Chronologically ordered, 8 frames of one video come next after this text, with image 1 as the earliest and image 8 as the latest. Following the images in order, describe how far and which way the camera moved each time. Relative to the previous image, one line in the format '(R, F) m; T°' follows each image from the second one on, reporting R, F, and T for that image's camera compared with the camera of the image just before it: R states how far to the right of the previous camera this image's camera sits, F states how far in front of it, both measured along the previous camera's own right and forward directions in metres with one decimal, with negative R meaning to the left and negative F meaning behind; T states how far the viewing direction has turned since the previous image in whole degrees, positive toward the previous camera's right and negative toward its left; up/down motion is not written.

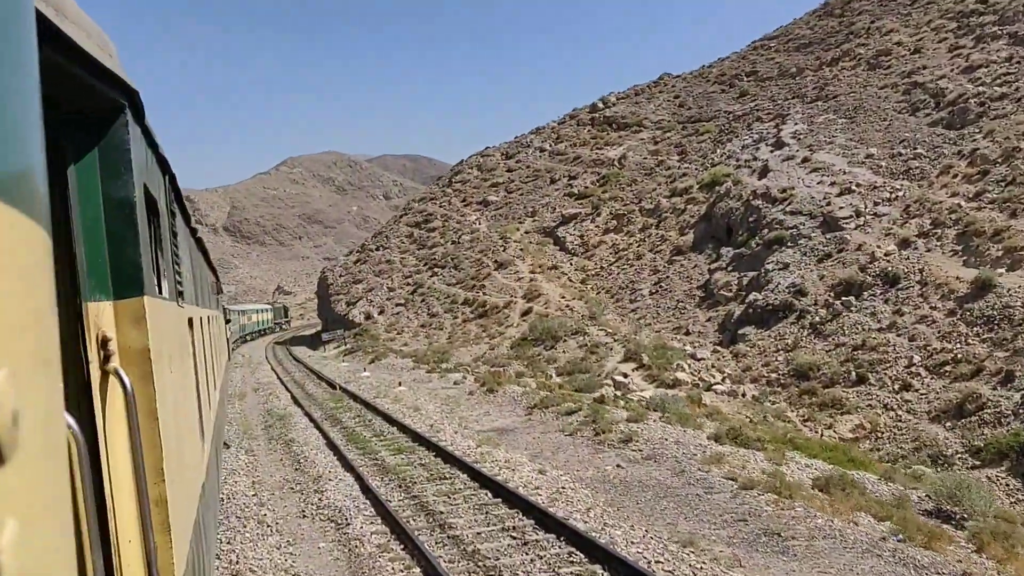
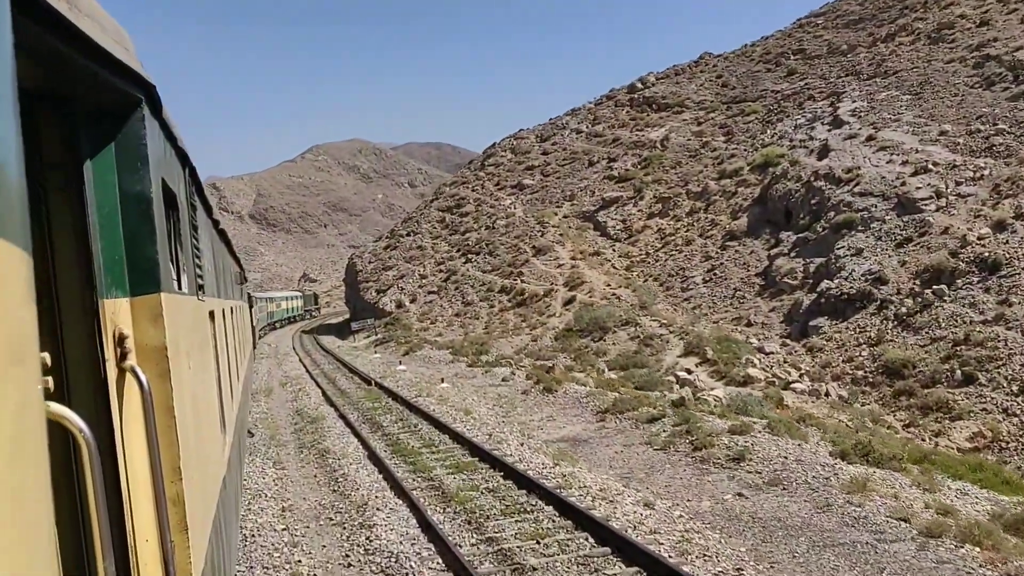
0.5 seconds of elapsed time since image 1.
(-0.9, +2.6) m; -2°
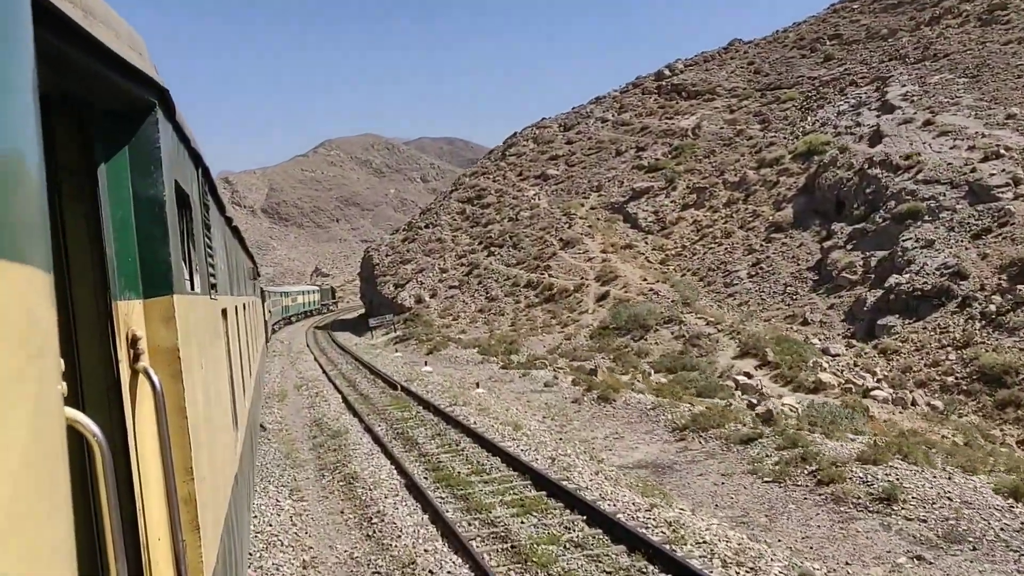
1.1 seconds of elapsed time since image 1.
(-0.9, +2.6) m; -1°
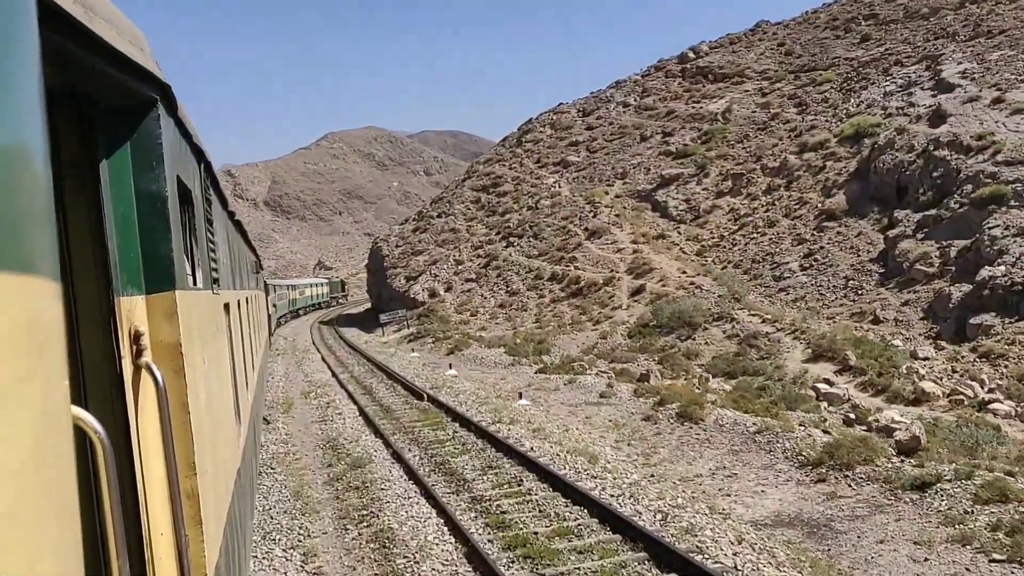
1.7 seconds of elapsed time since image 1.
(-1.0, +3.3) m; 0°
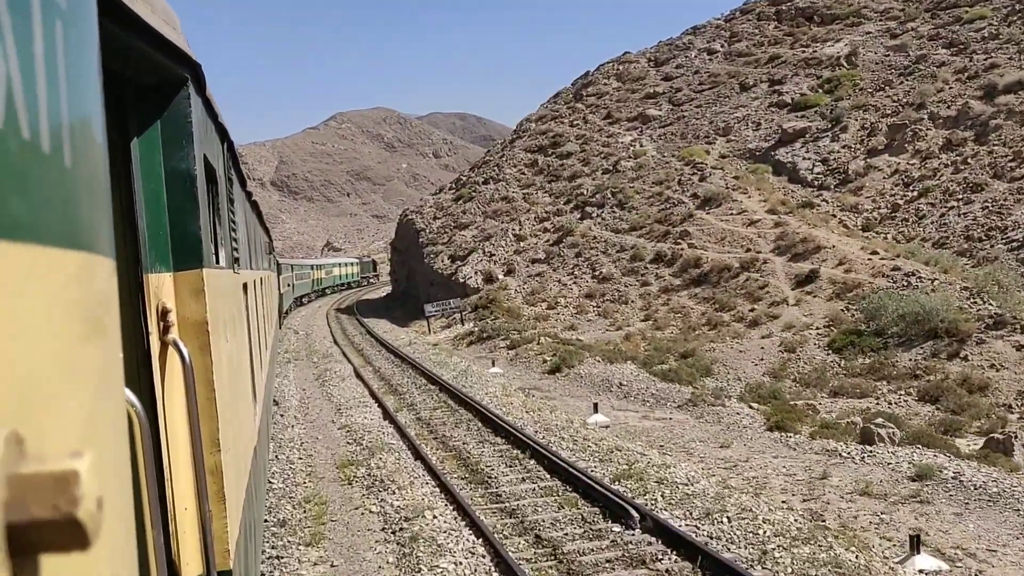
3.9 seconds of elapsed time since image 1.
(-3.2, +10.4) m; 0°
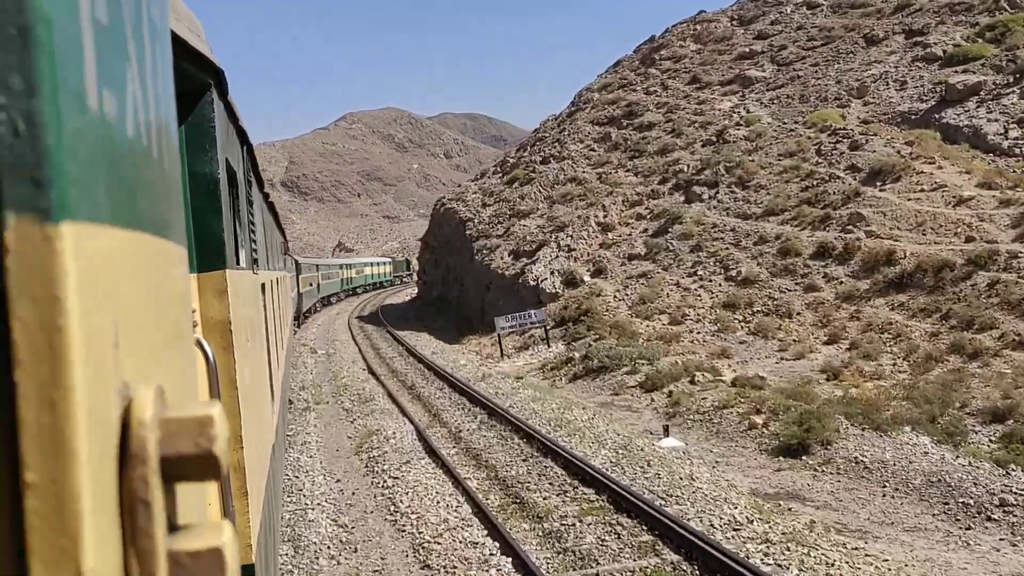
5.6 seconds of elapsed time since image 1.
(-2.6, +8.6) m; -1°
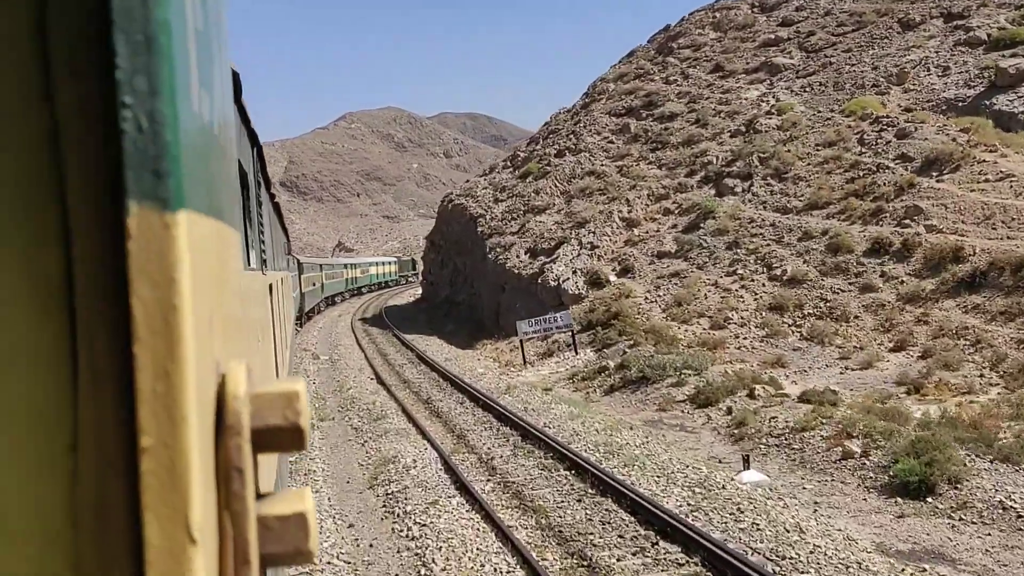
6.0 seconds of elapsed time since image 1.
(-0.6, +2.0) m; 0°
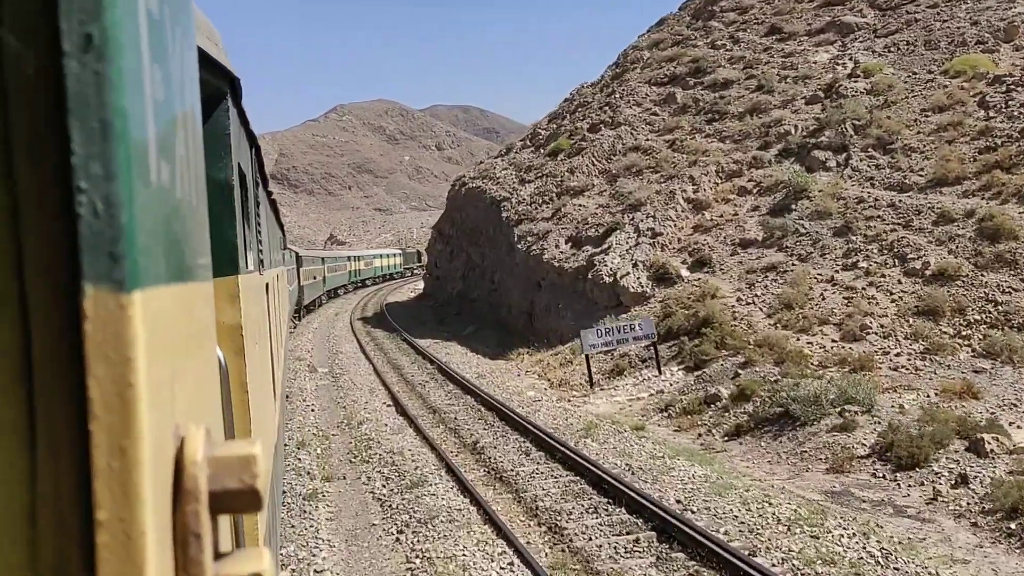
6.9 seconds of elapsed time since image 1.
(-1.3, +4.7) m; +1°
